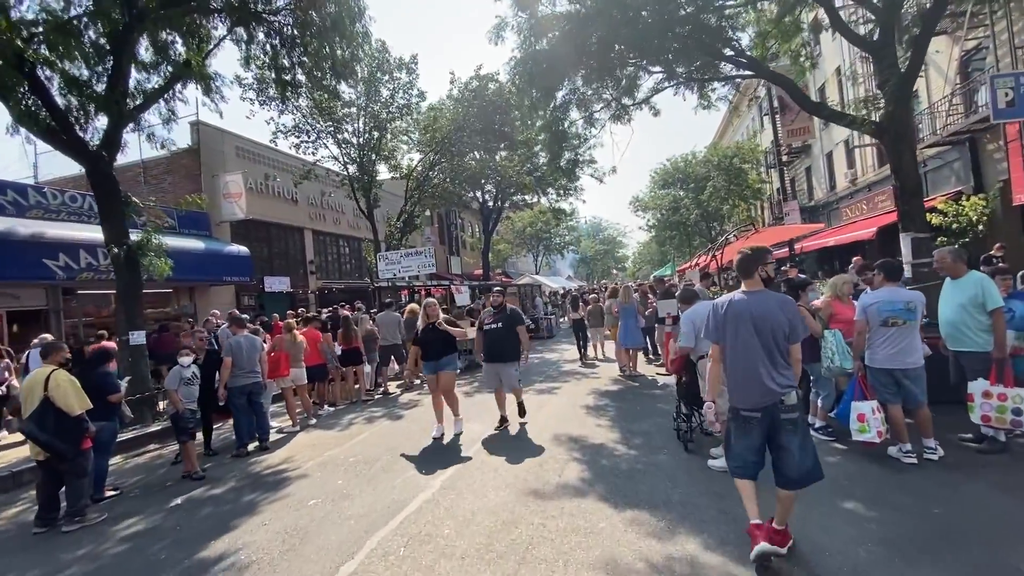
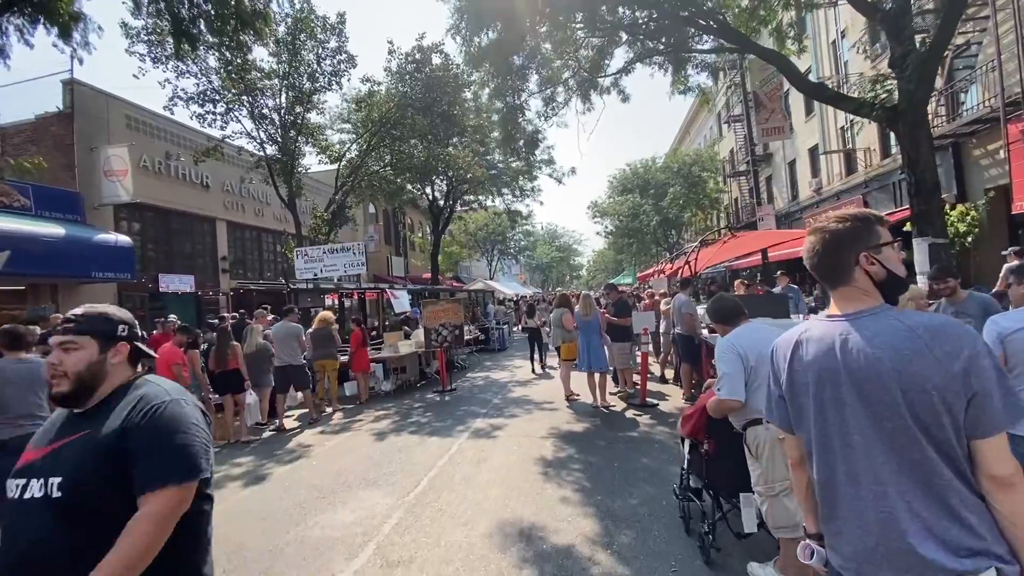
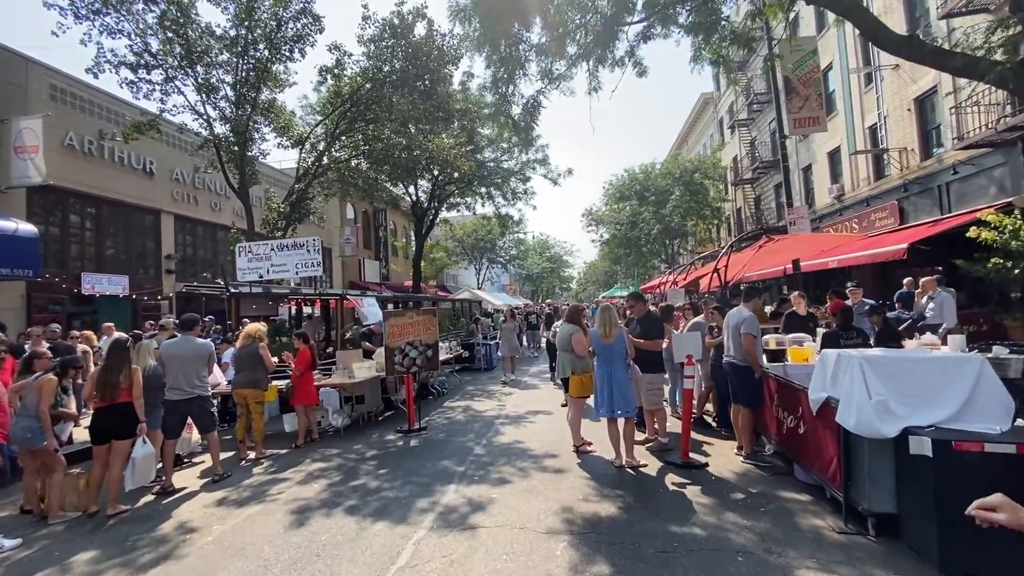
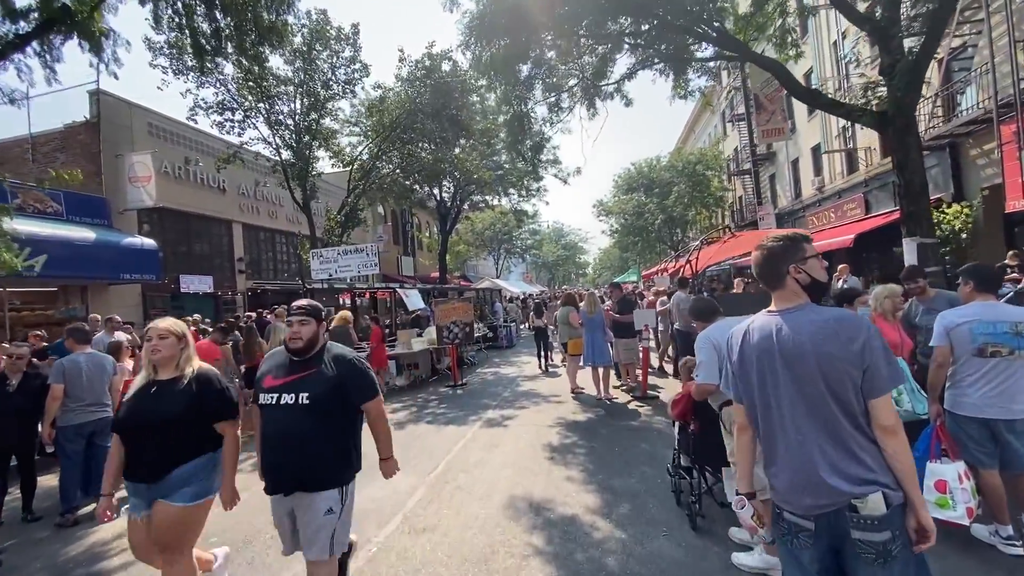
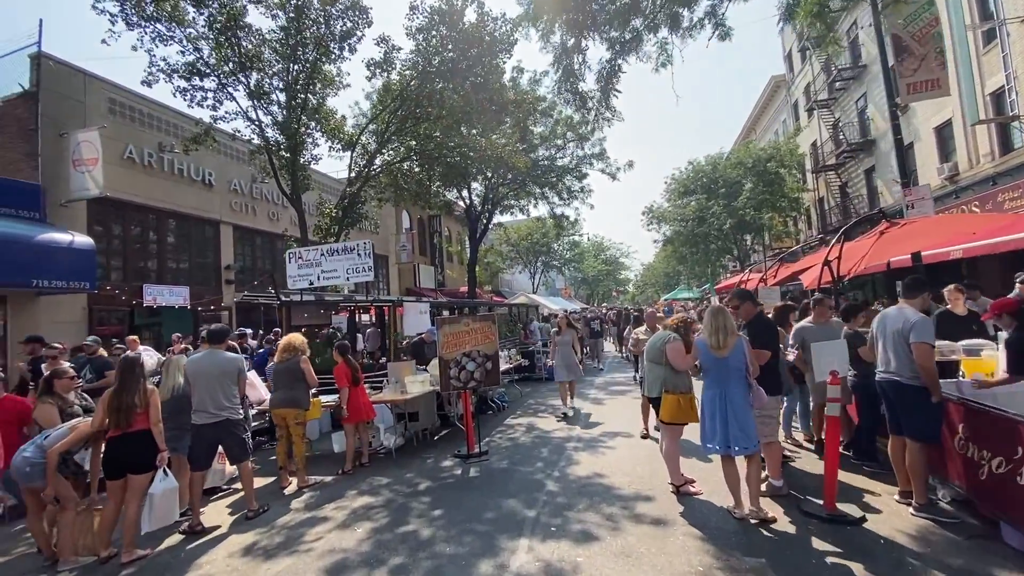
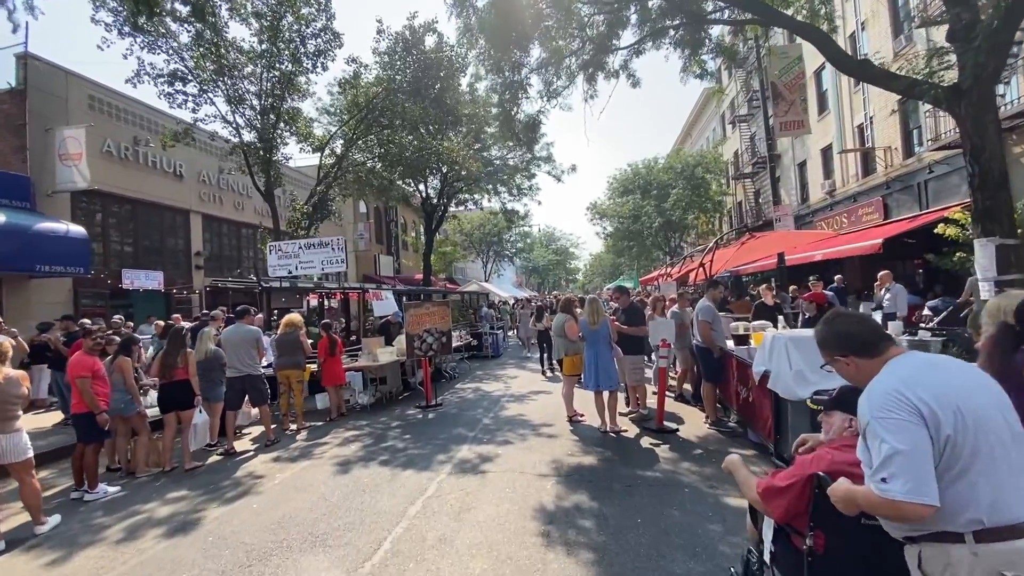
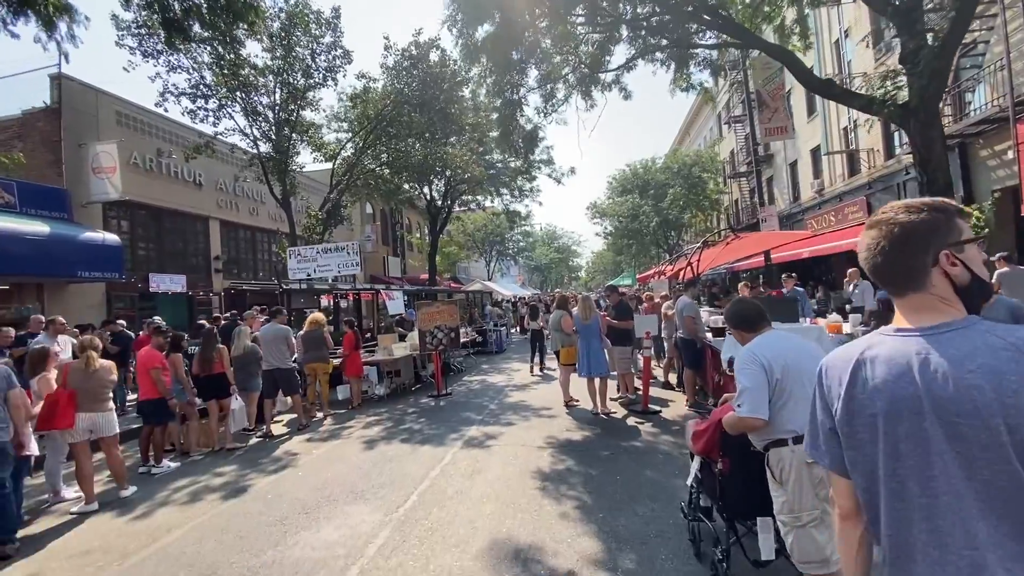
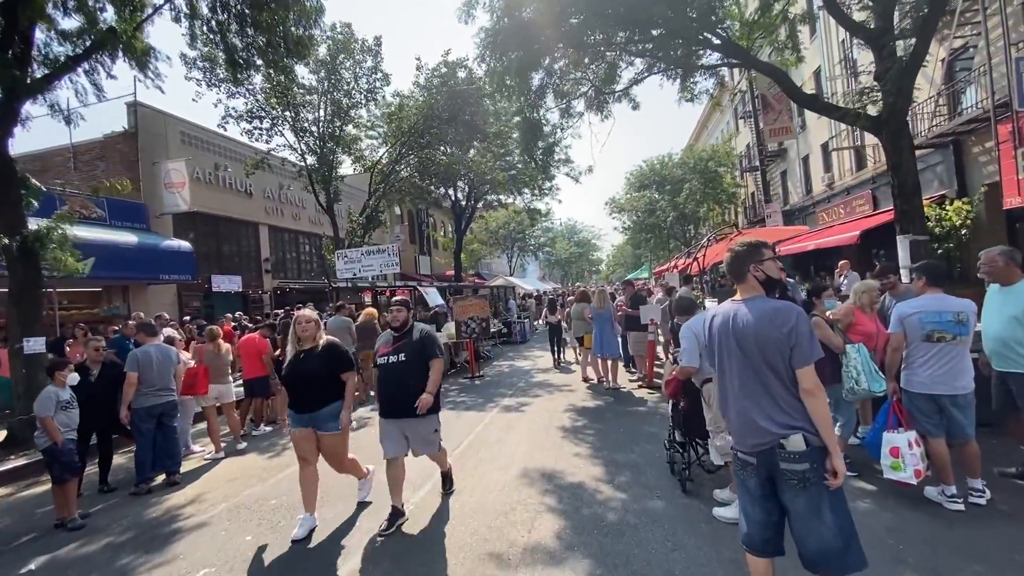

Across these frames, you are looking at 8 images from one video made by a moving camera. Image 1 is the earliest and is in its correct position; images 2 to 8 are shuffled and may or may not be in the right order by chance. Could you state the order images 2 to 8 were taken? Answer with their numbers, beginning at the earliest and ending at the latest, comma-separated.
8, 4, 2, 7, 6, 3, 5
